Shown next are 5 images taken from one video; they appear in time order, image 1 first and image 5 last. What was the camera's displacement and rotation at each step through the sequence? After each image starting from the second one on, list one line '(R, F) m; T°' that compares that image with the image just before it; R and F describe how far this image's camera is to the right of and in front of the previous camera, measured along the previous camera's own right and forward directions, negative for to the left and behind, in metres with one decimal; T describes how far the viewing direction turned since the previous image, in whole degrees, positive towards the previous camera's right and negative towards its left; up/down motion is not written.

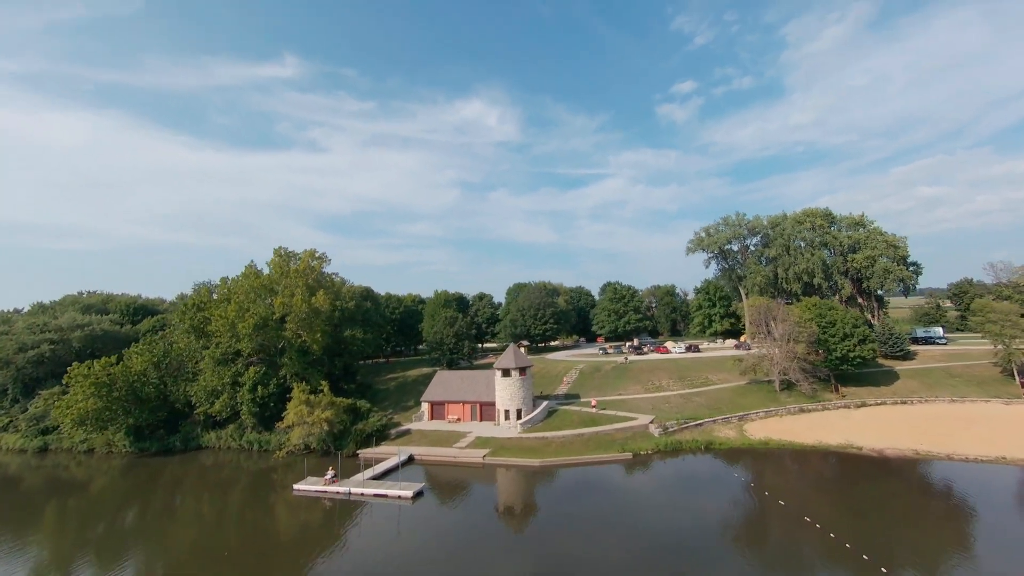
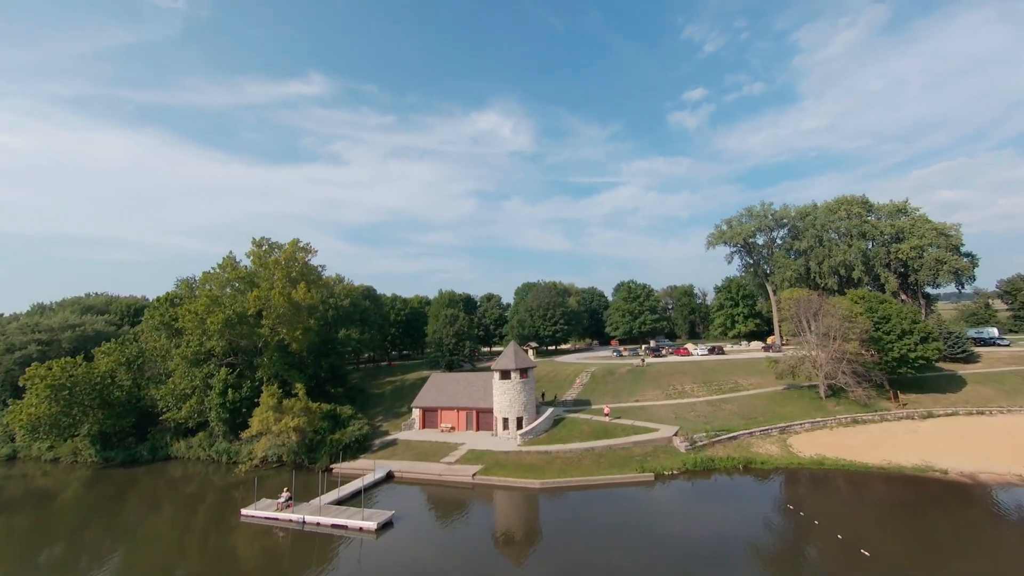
(+1.3, +6.2) m; -2°
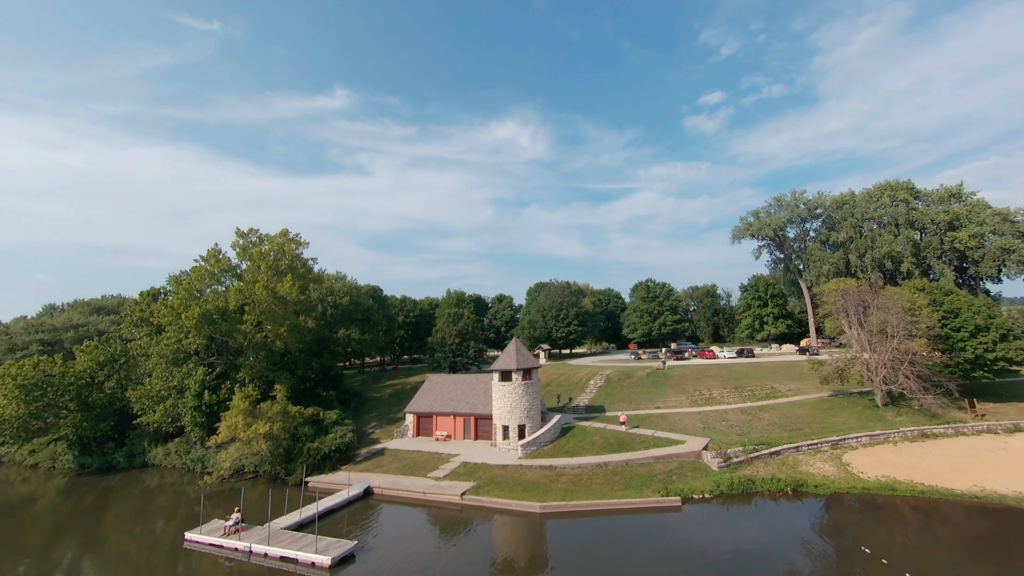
(+1.4, +5.1) m; -2°
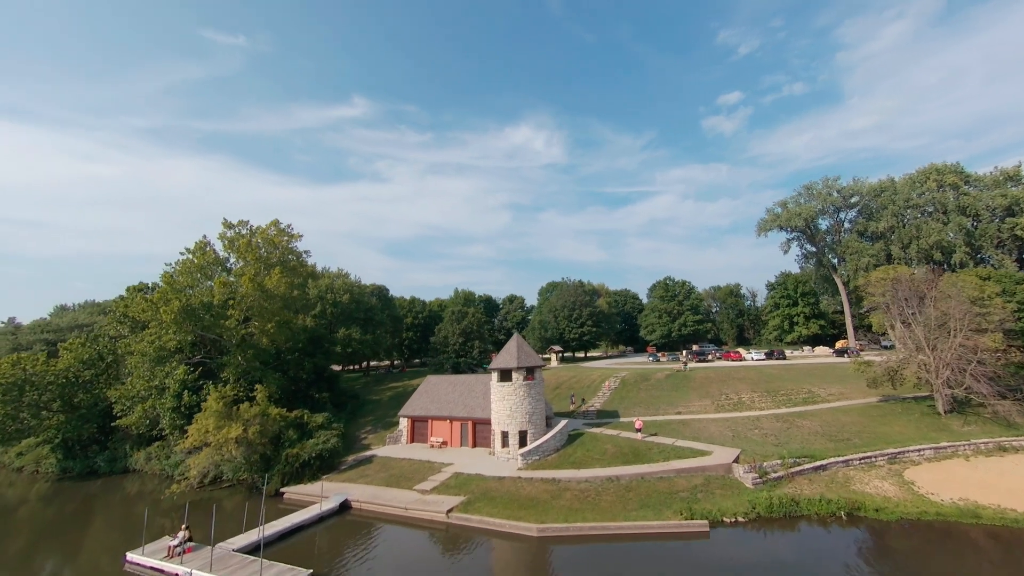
(+1.2, +4.0) m; -2°
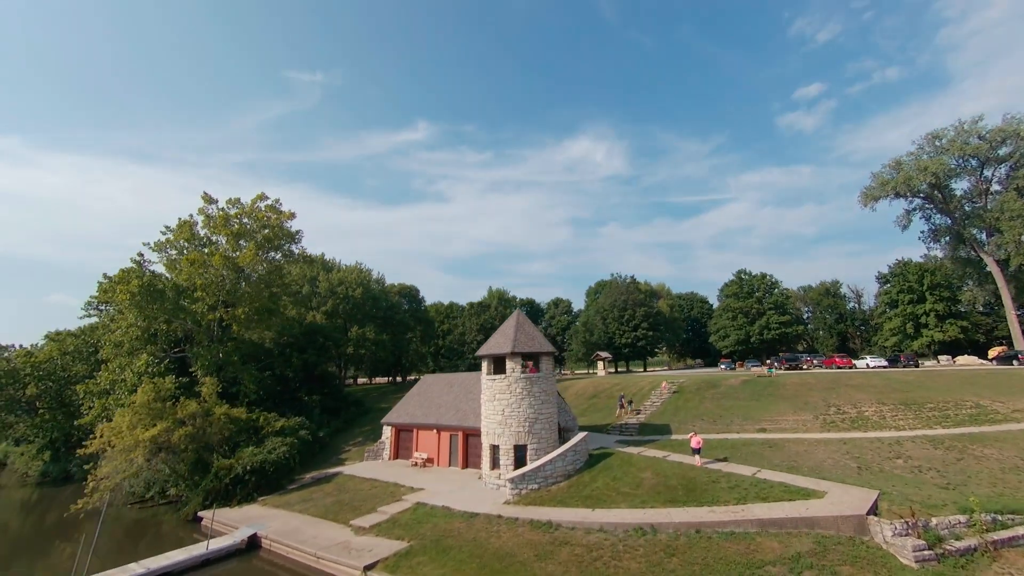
(+3.6, +9.6) m; -8°
